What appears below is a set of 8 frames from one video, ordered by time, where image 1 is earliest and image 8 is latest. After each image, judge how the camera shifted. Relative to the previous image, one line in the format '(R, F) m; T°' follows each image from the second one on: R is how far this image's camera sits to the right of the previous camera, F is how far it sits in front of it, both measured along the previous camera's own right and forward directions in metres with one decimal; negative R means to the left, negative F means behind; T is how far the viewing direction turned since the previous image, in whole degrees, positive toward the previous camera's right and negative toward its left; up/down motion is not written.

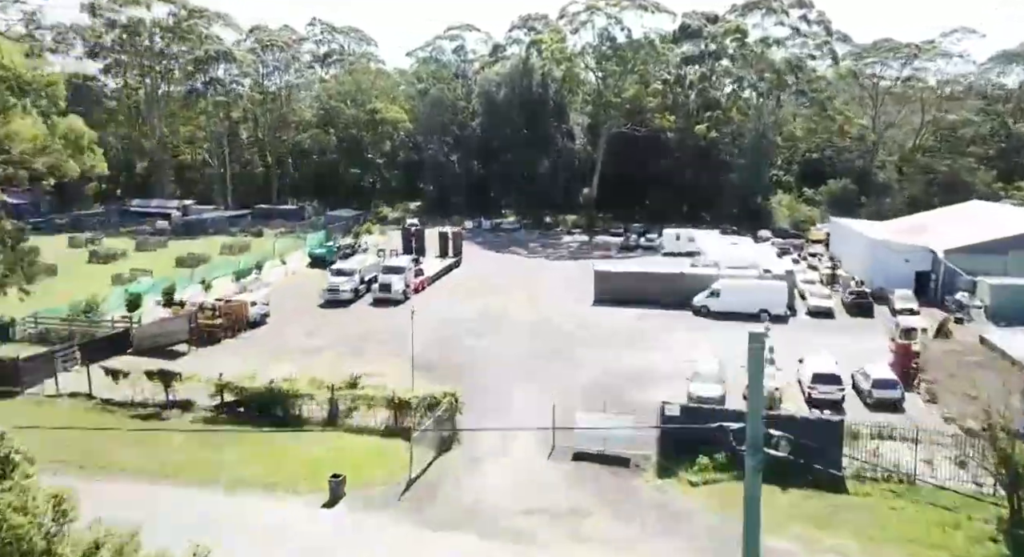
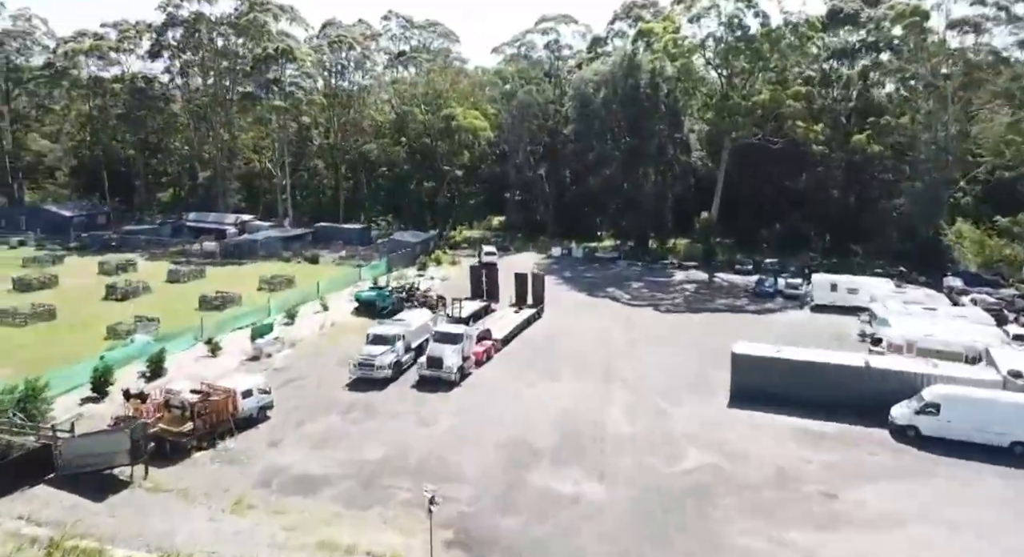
(-0.3, +10.7) m; -7°
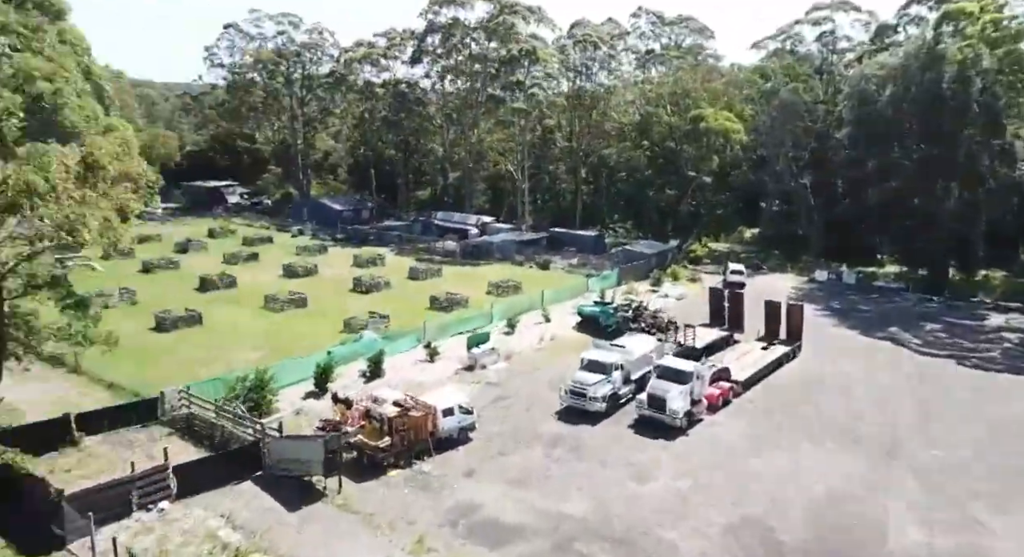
(-0.1, +3.5) m; -18°
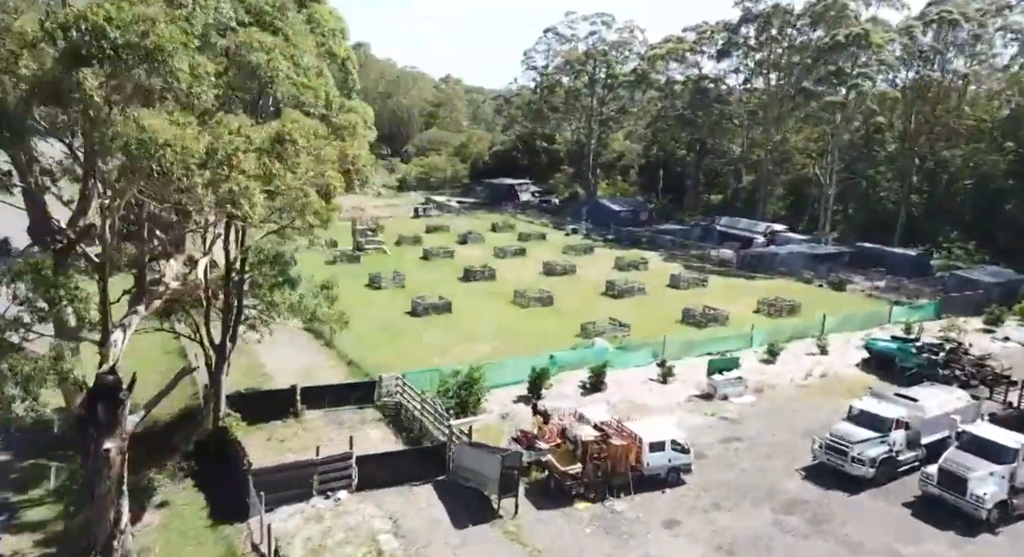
(+1.8, +3.6) m; -22°
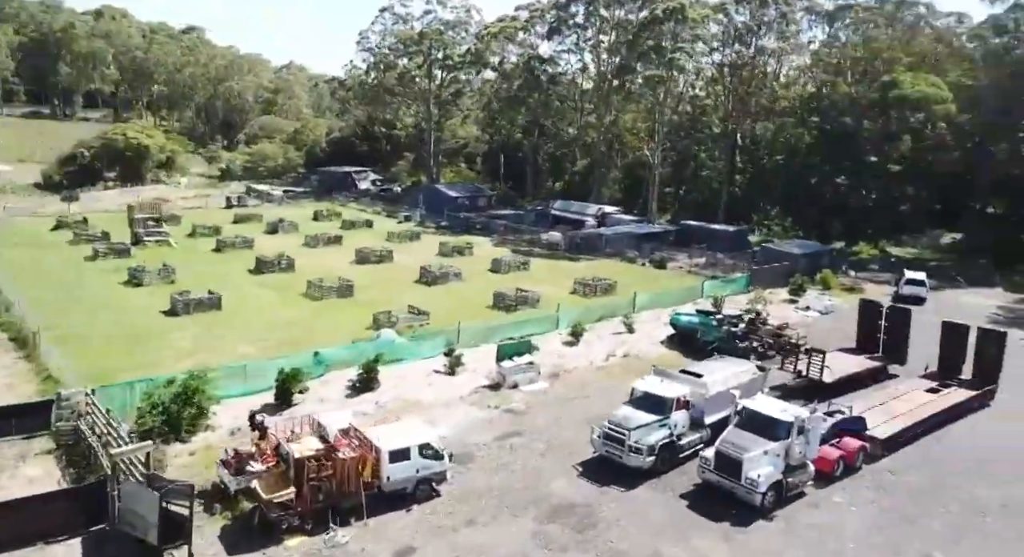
(+3.9, +3.3) m; +10°
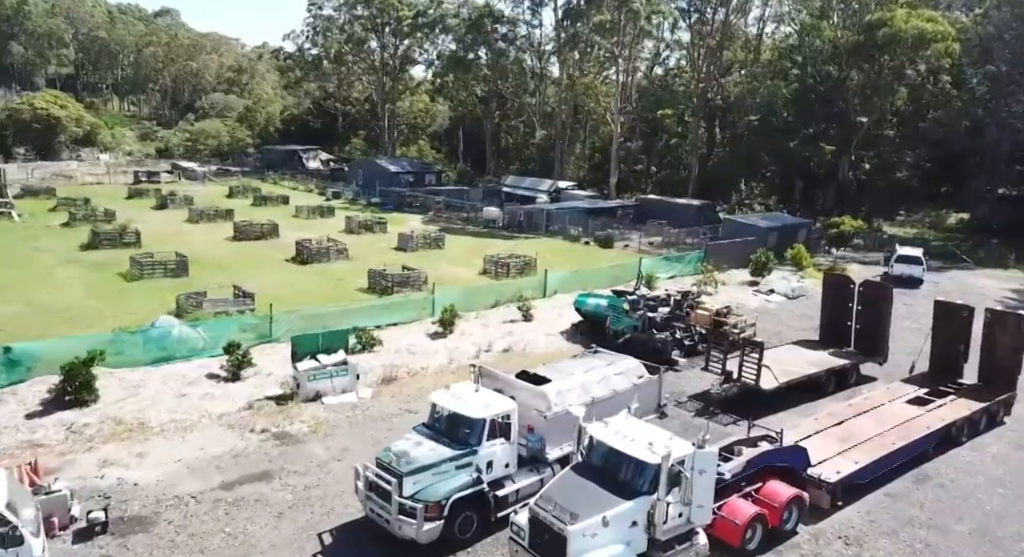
(+5.0, +8.2) m; 0°
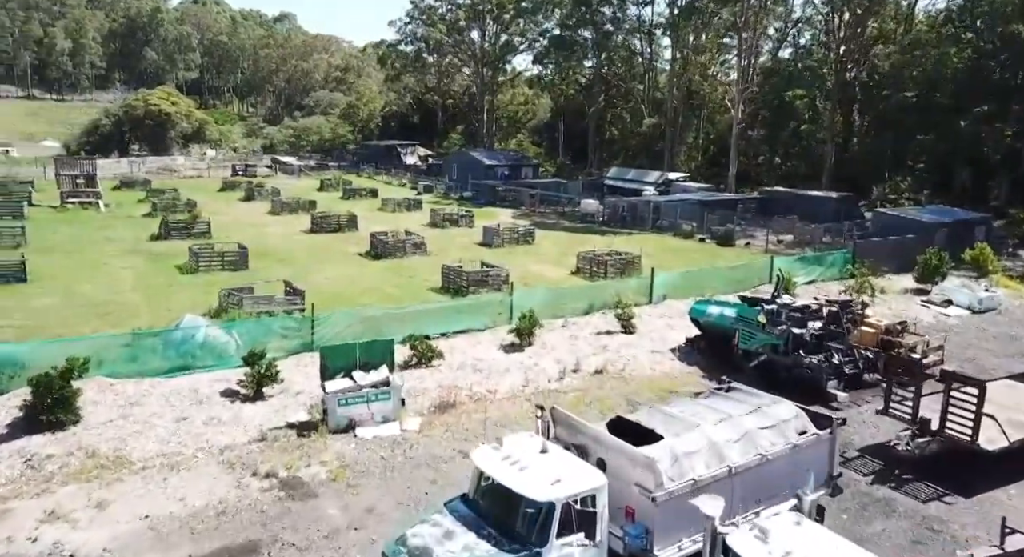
(+0.2, +4.7) m; -8°
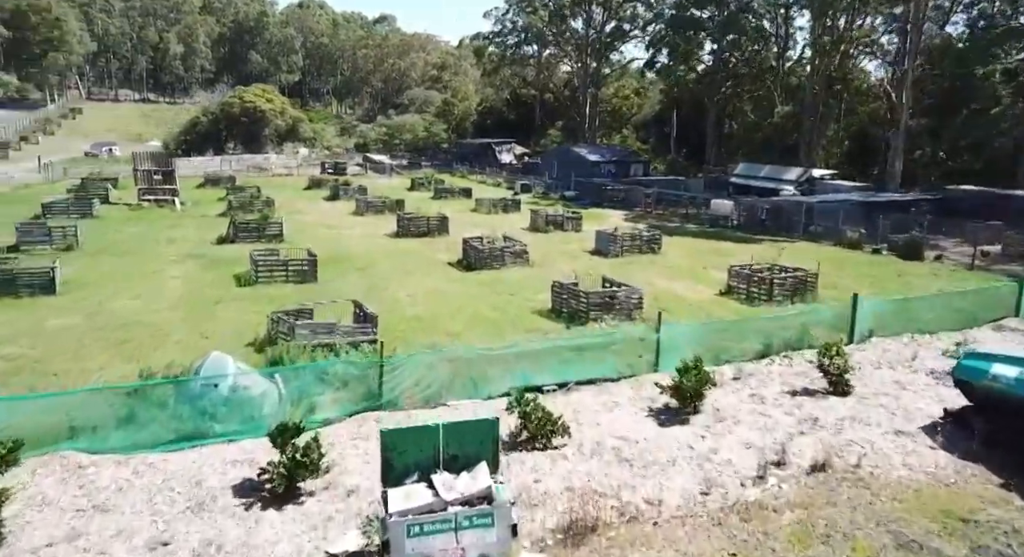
(-1.1, +5.9) m; -7°
